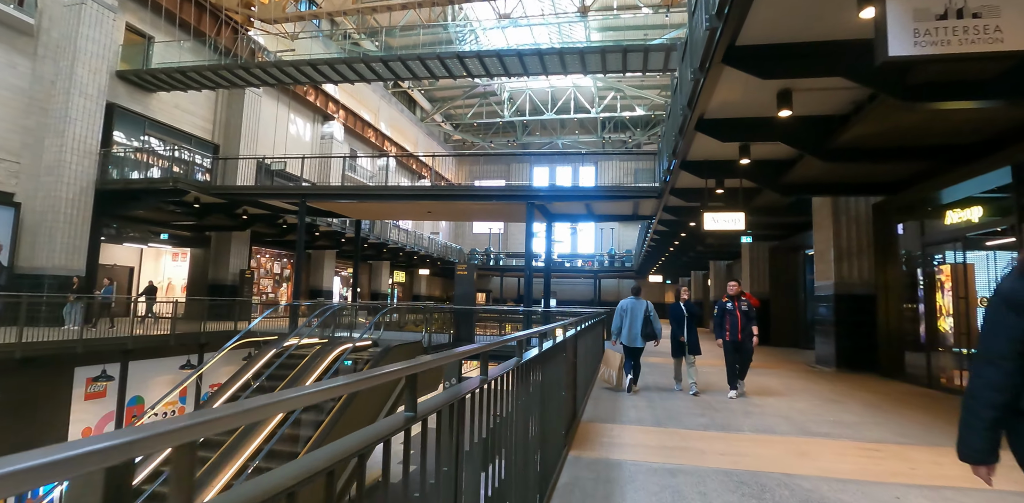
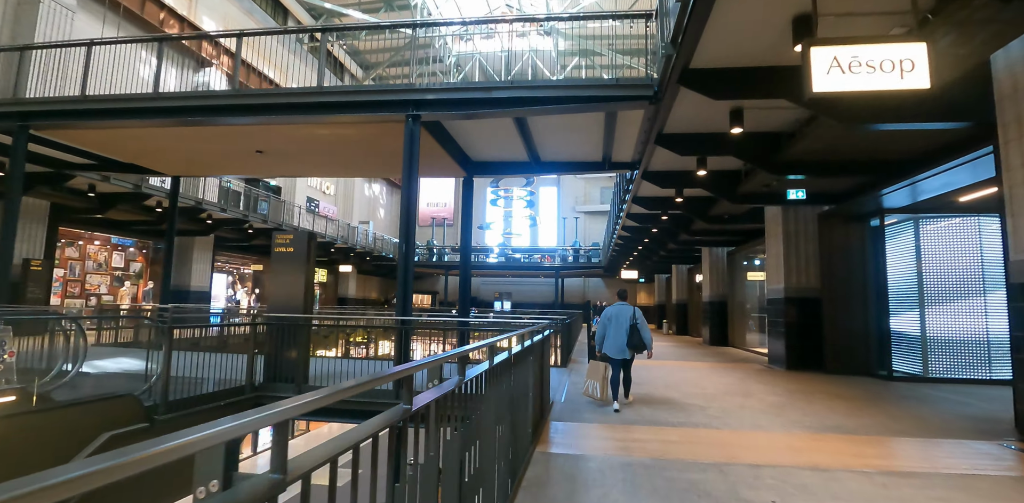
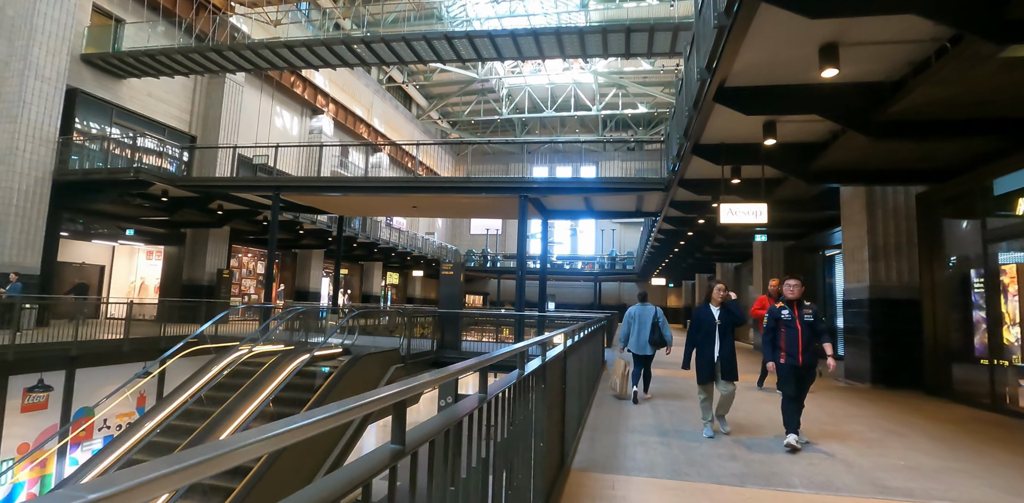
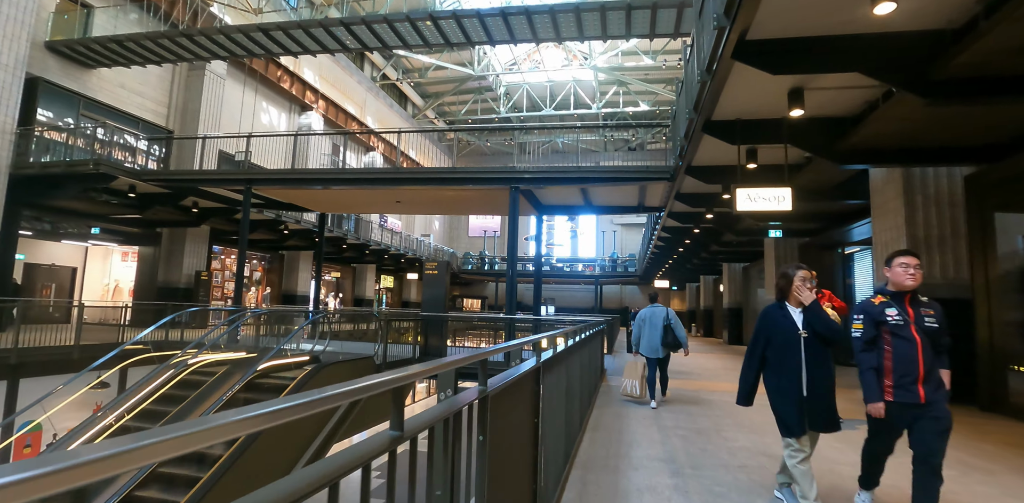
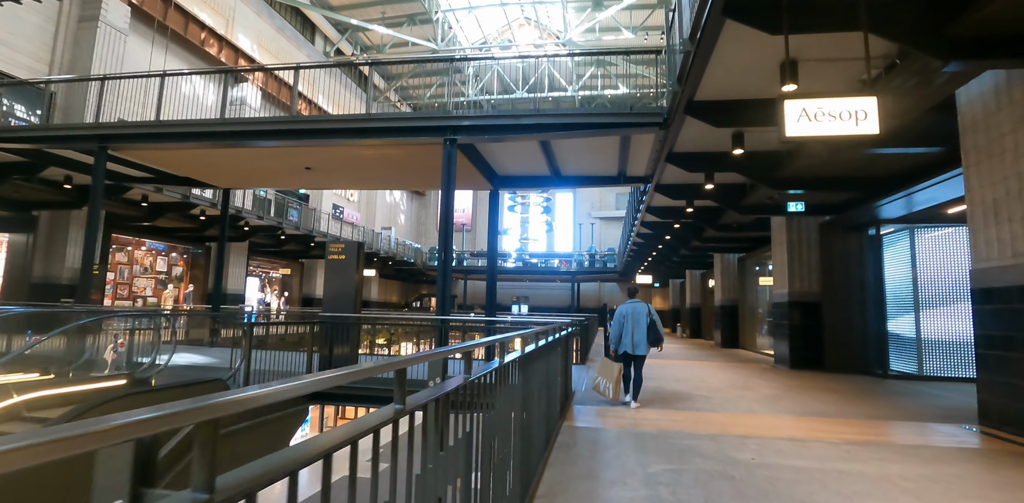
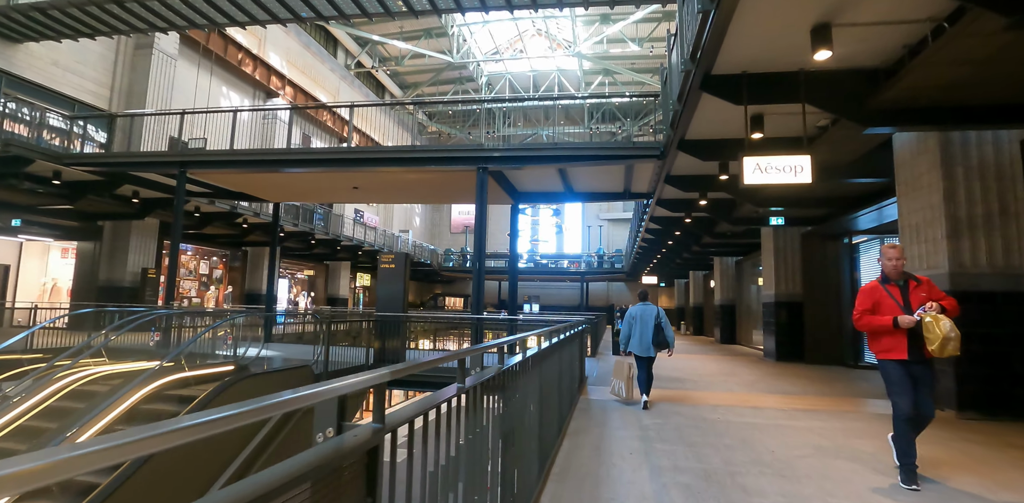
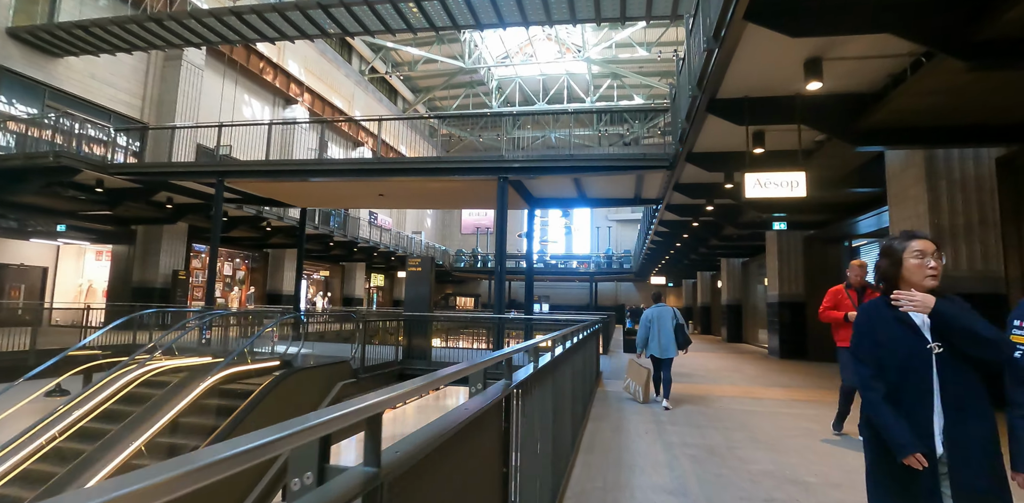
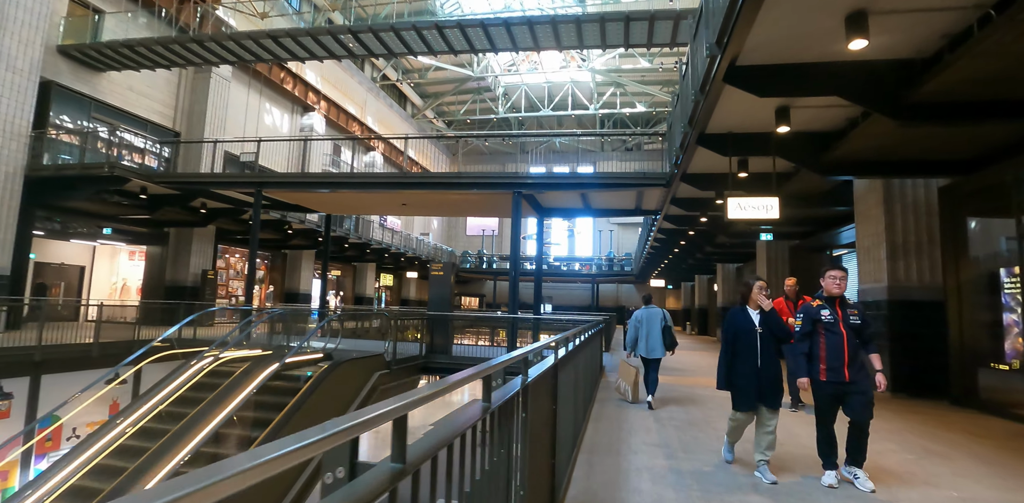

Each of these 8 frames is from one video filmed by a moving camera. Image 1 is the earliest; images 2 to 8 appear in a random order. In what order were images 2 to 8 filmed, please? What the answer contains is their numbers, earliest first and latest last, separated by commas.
3, 8, 4, 7, 6, 5, 2
